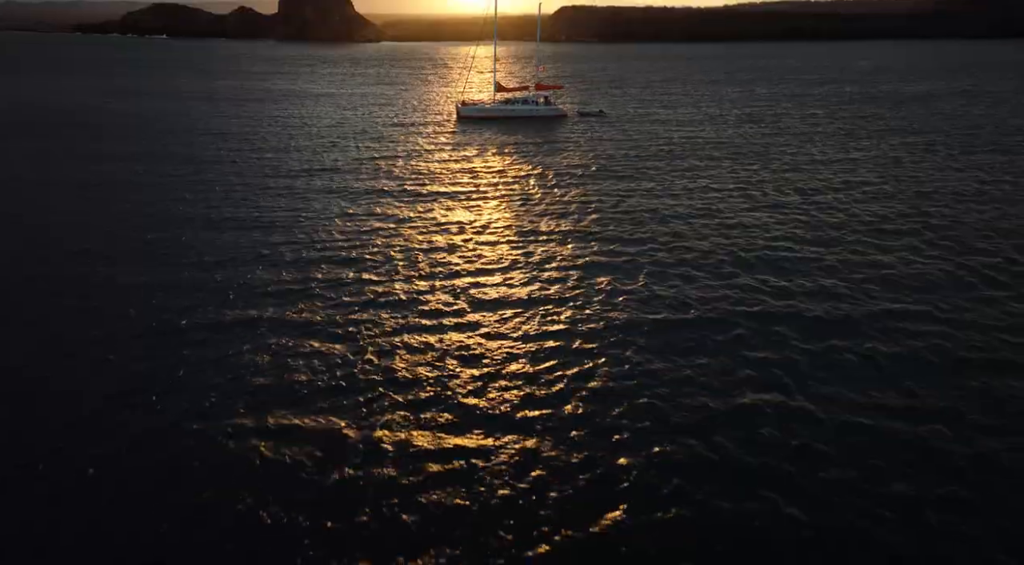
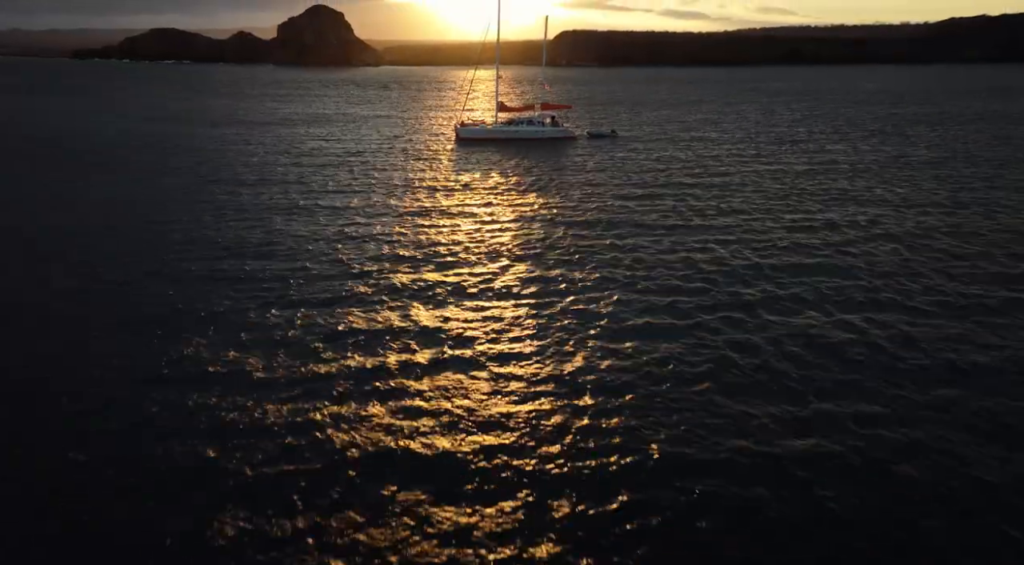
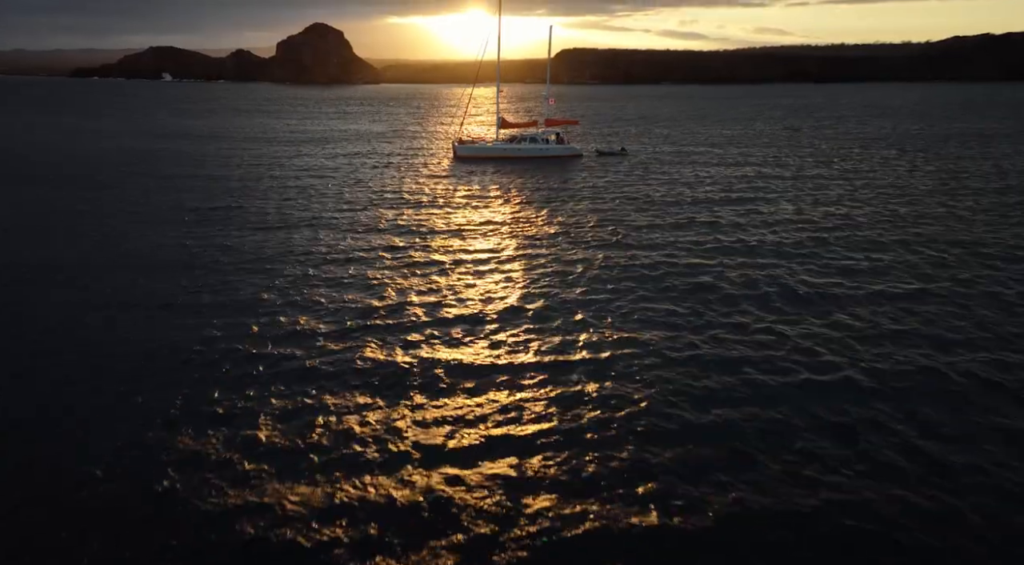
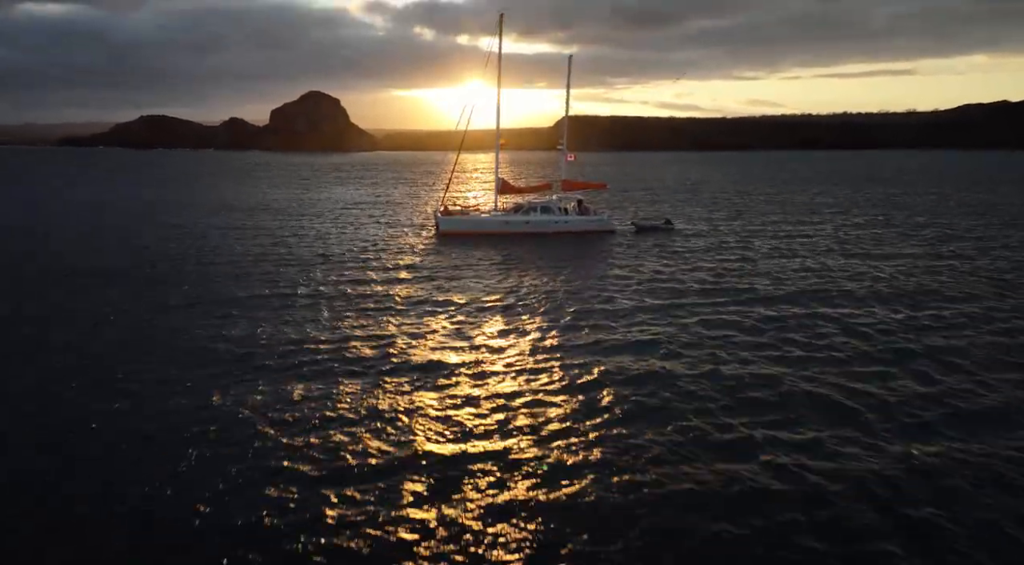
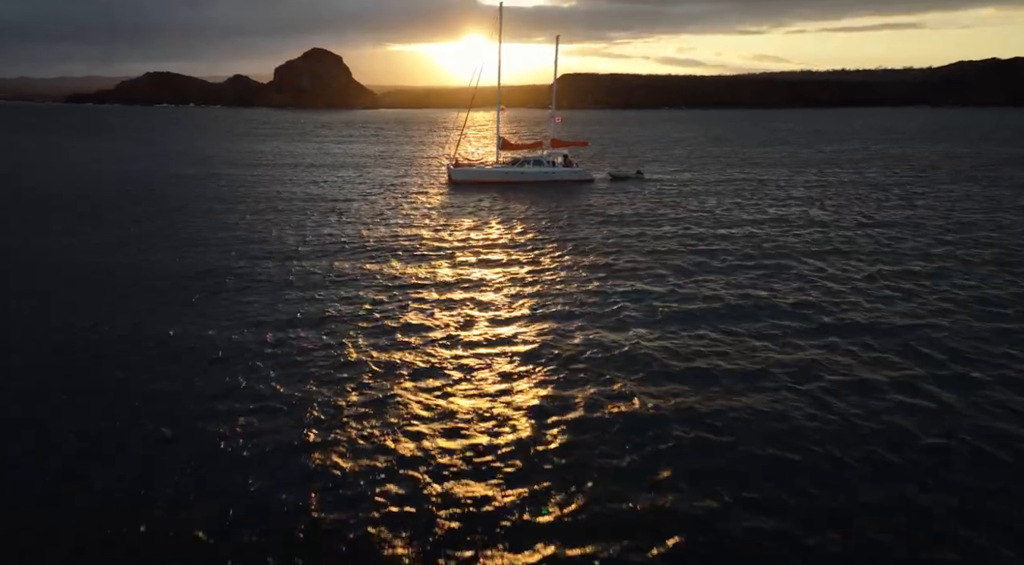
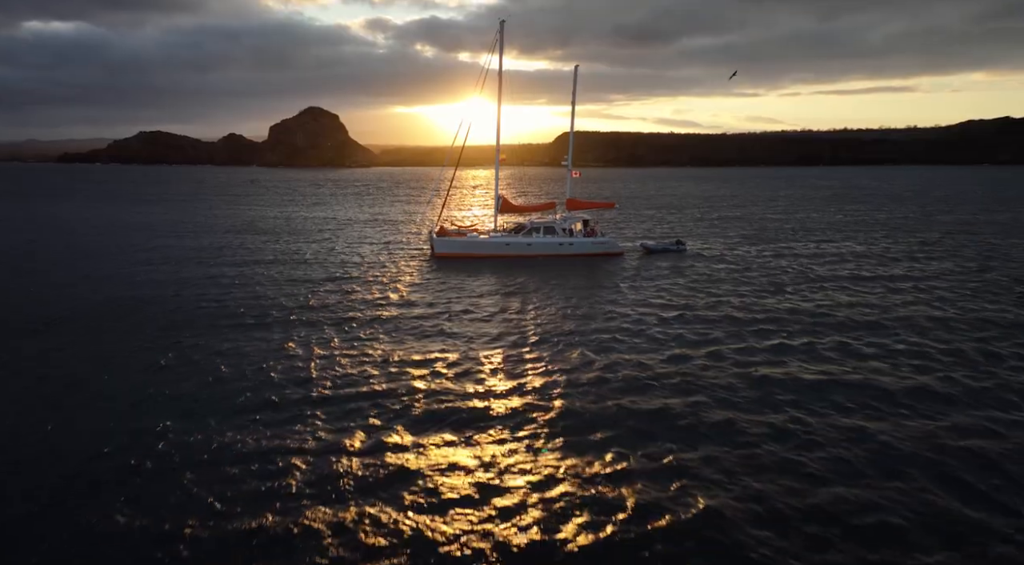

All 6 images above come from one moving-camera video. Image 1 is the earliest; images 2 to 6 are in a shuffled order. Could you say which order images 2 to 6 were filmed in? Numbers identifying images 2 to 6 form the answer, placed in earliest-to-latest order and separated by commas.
2, 3, 5, 4, 6
